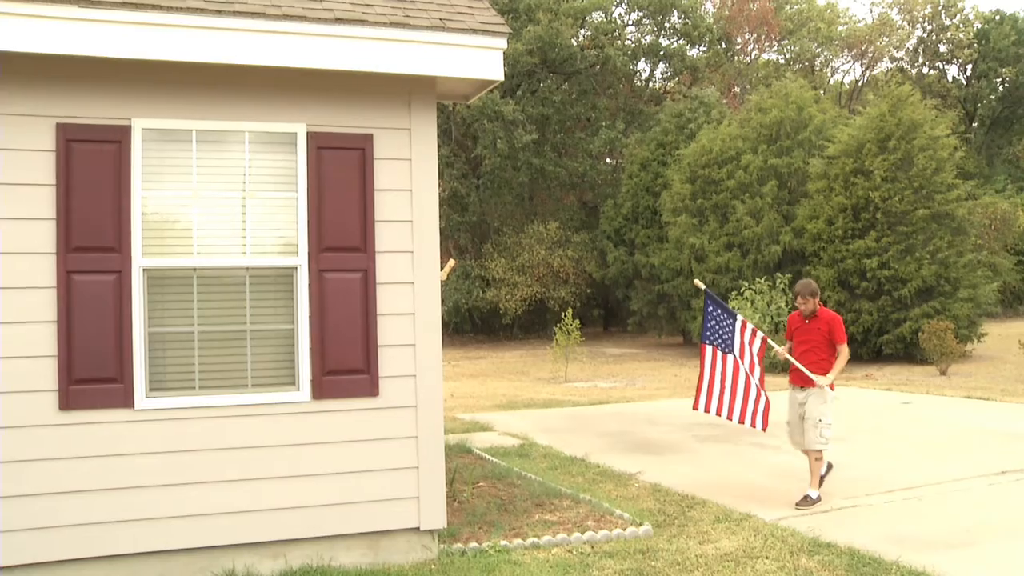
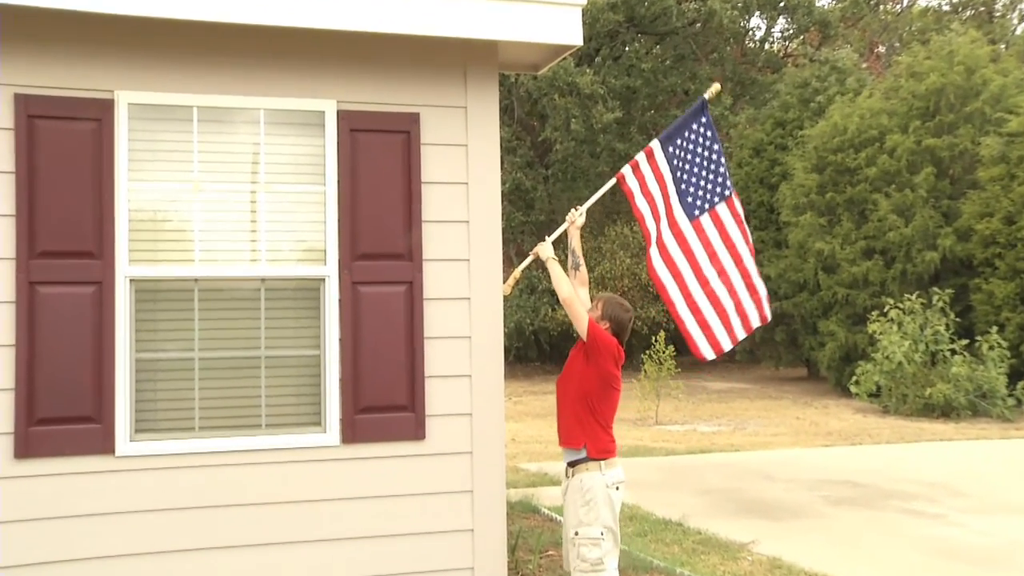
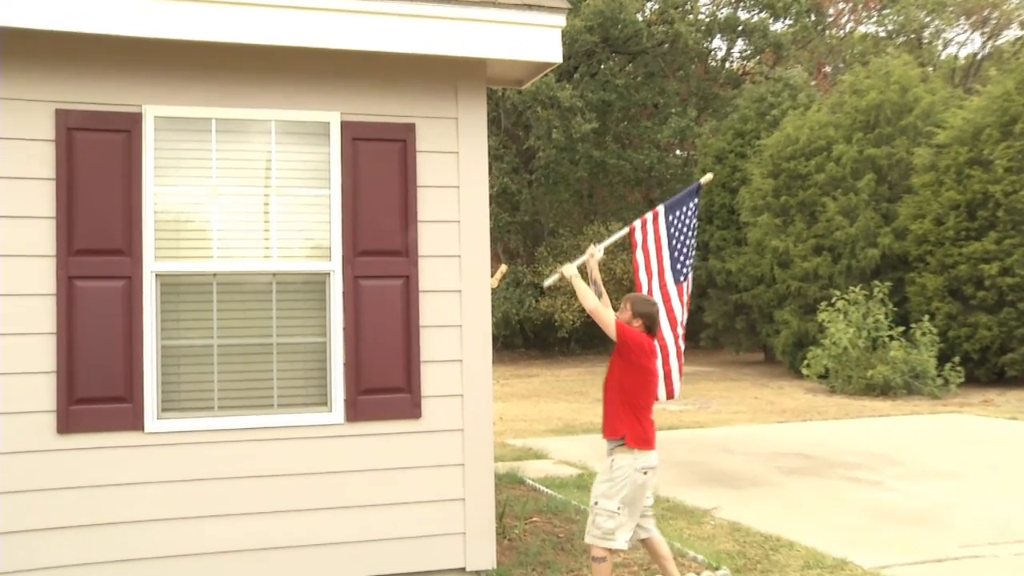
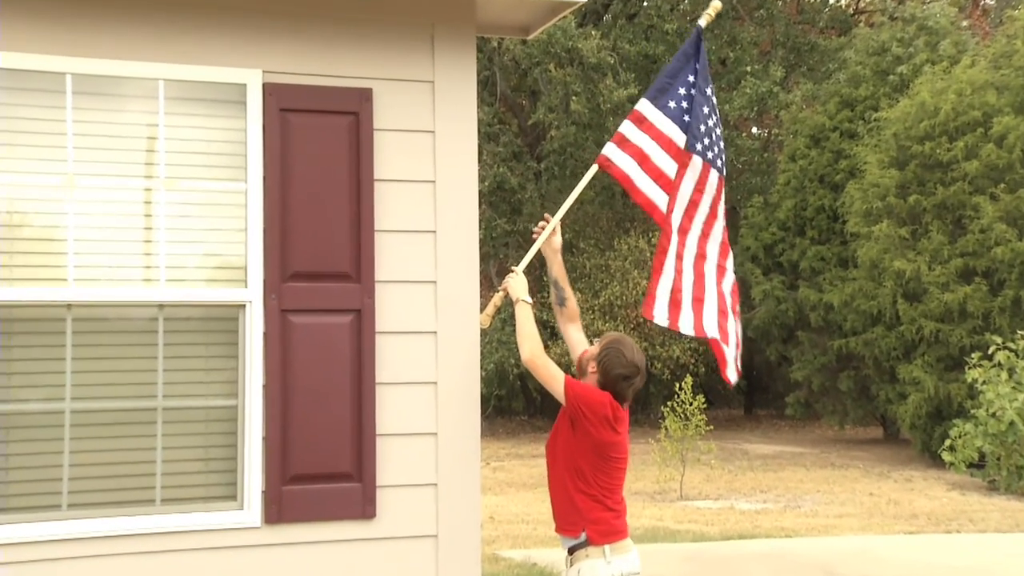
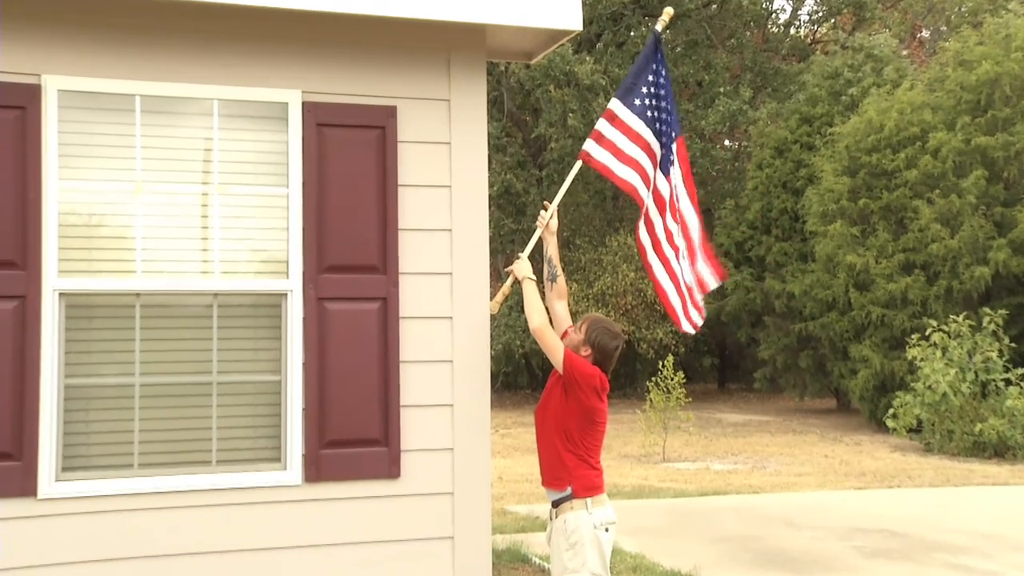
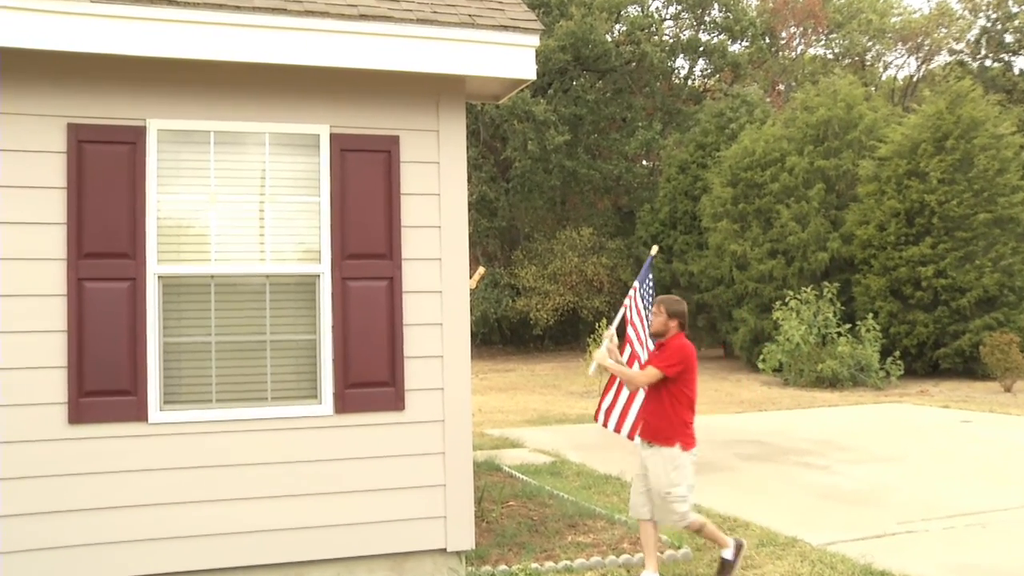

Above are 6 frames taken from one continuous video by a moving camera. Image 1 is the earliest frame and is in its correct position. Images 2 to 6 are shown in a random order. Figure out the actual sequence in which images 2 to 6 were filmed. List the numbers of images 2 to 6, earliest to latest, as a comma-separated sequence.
6, 3, 2, 5, 4
